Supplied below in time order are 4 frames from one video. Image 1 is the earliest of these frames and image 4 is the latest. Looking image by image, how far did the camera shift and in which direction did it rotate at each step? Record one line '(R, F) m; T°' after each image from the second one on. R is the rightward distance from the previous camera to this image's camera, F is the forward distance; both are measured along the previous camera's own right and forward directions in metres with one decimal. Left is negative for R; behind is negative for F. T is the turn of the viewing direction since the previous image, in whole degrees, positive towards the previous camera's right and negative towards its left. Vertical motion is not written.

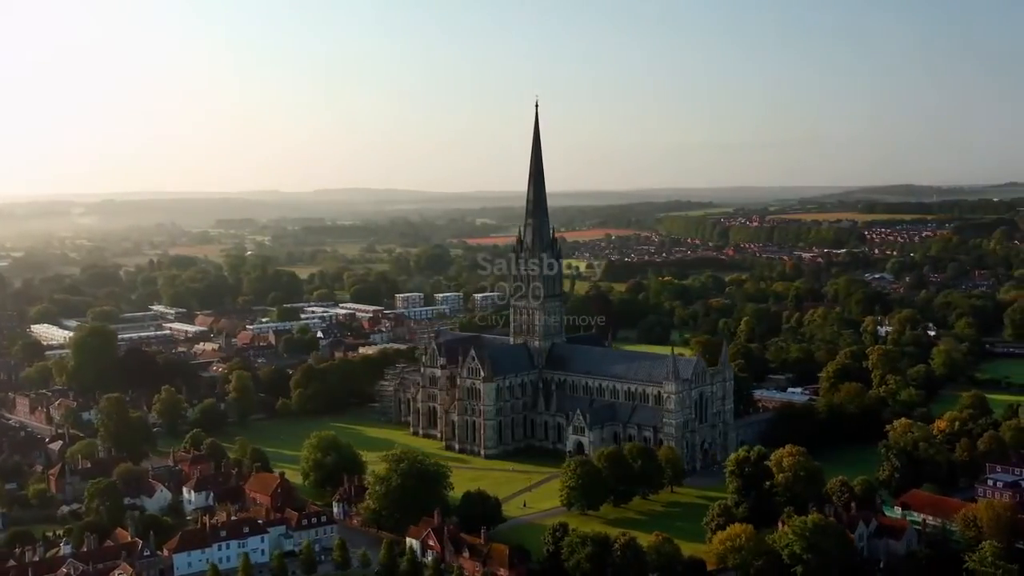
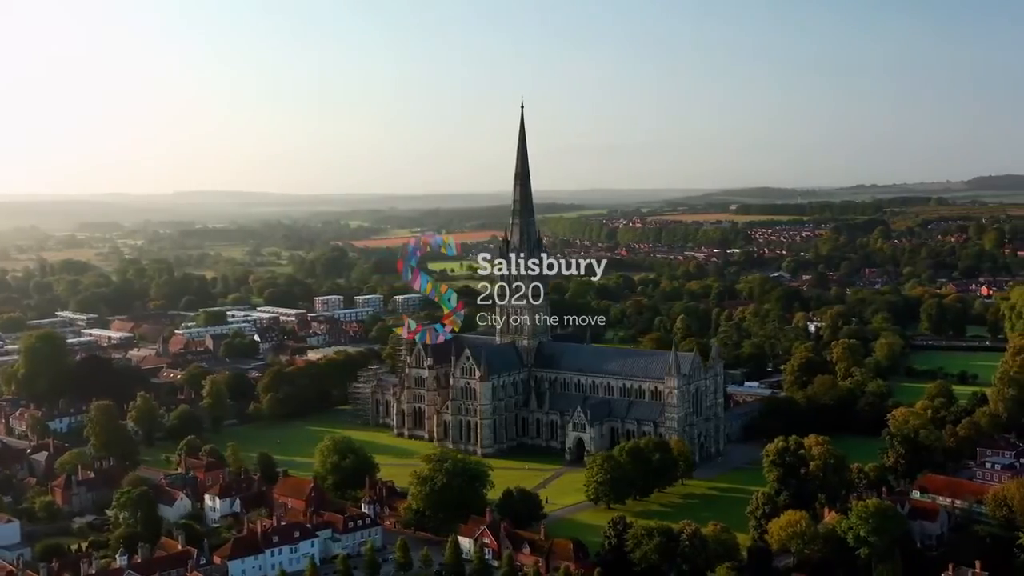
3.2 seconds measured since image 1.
(-7.5, +0.1) m; +6°
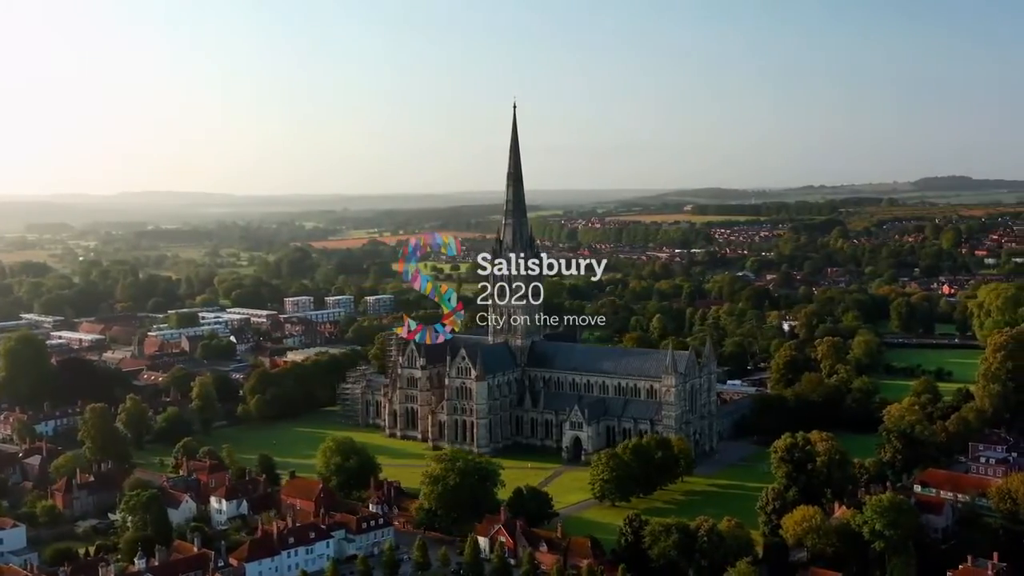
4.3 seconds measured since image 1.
(-2.5, -0.1) m; +2°
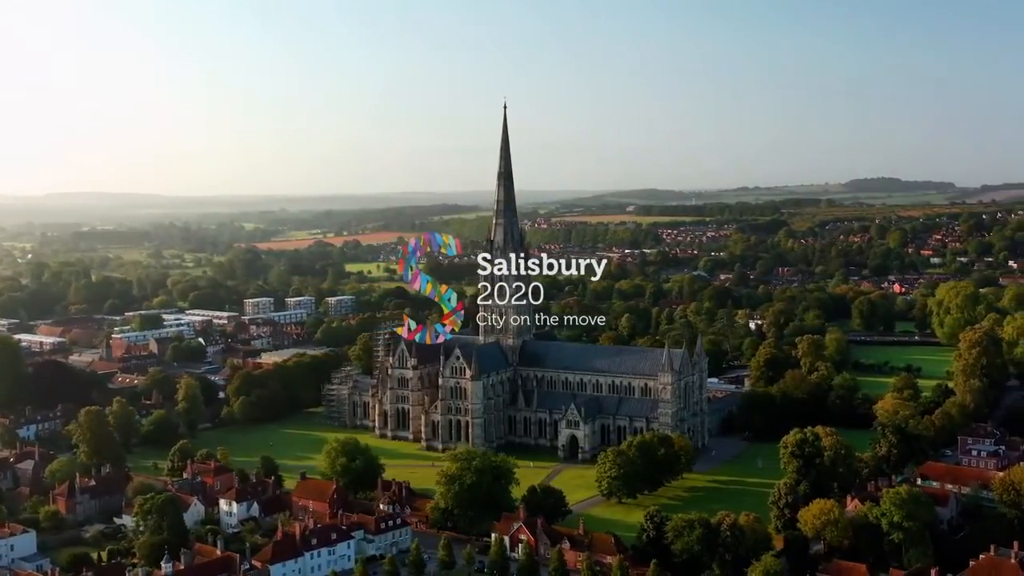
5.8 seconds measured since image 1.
(-3.3, -0.2) m; +3°
